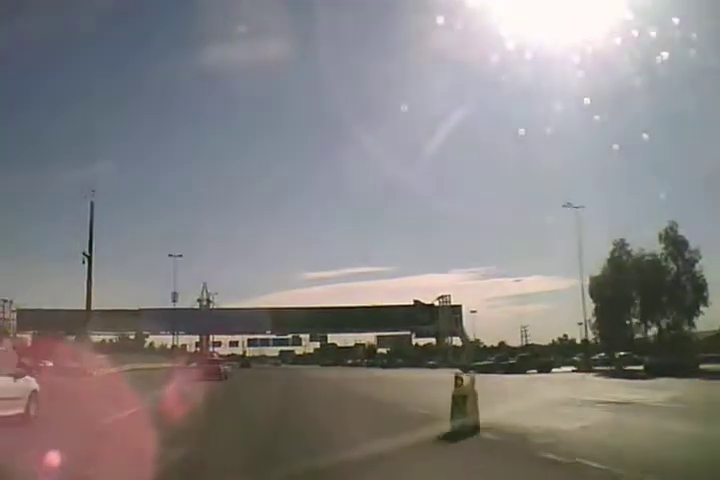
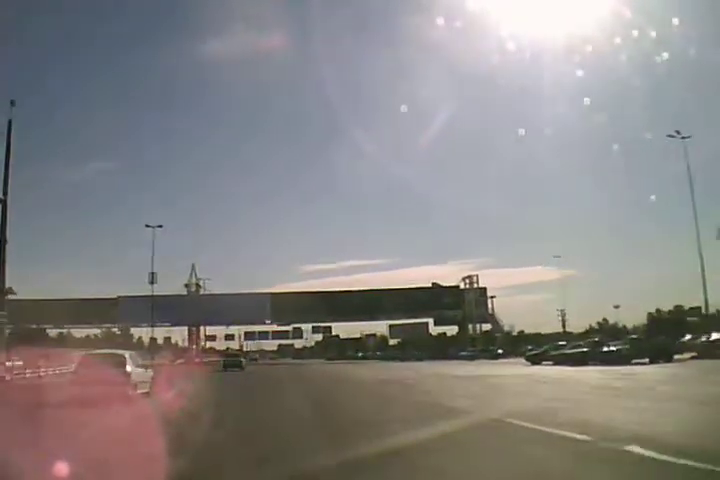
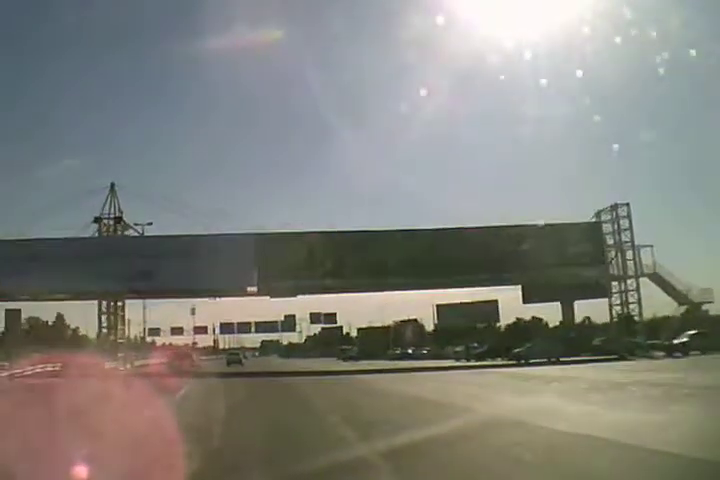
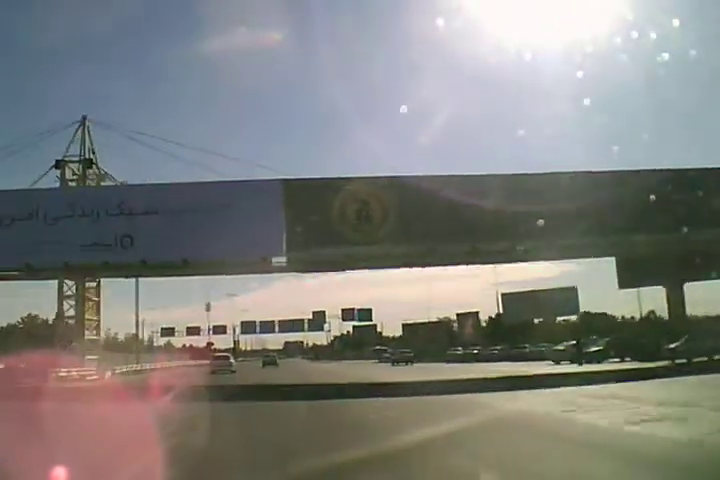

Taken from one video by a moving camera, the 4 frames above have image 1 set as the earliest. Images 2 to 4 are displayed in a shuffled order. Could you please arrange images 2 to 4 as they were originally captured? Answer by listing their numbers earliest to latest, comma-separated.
2, 3, 4
